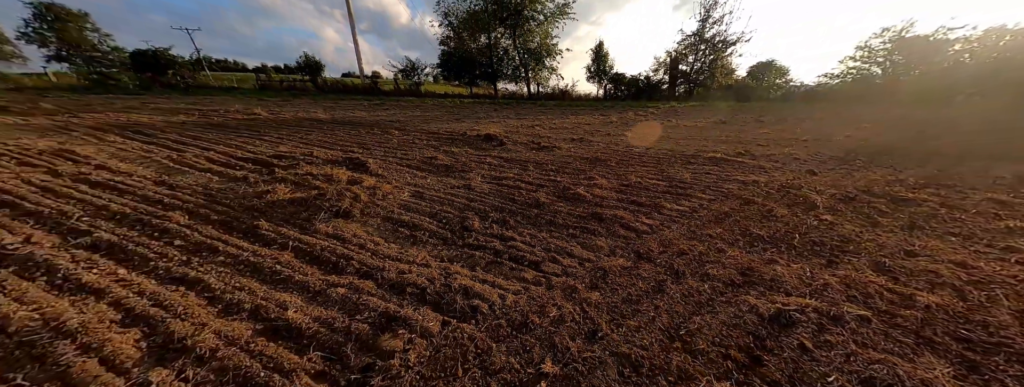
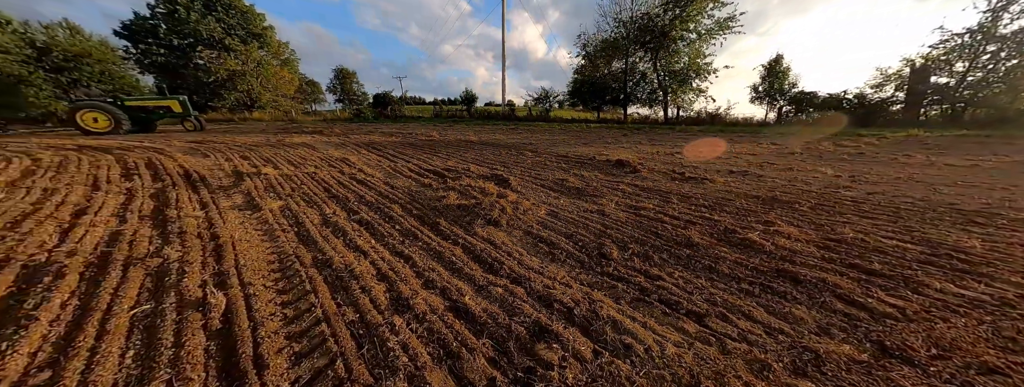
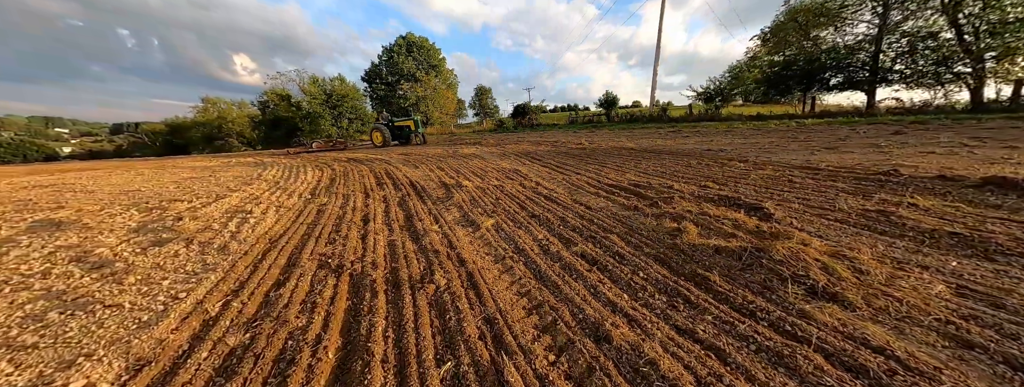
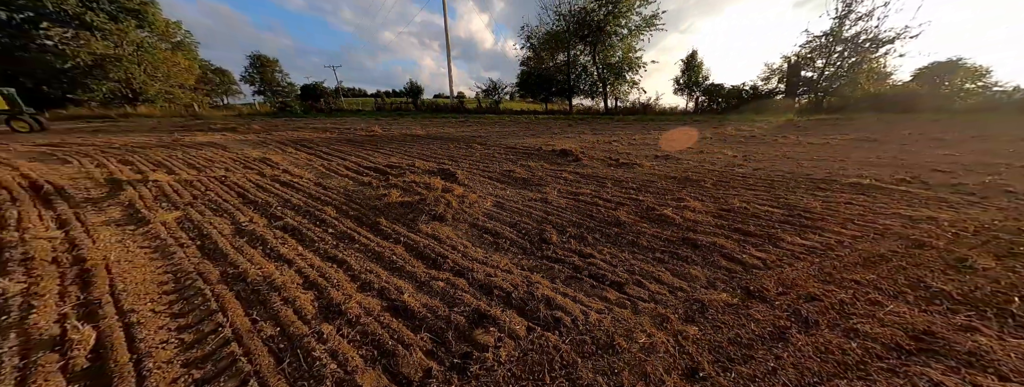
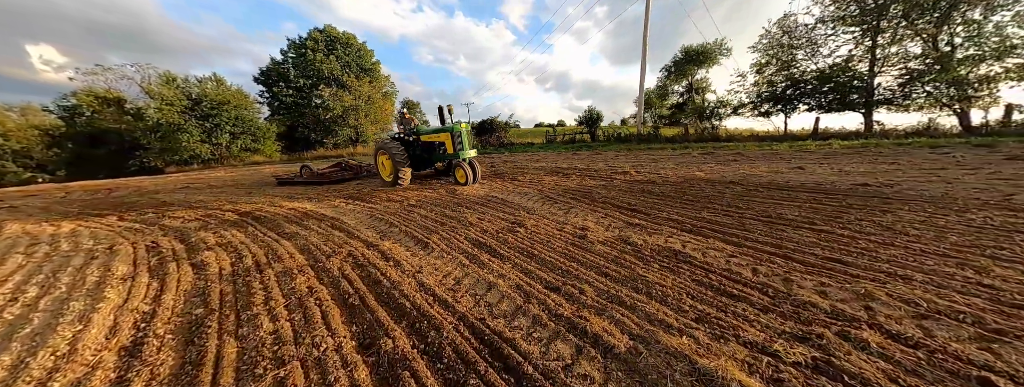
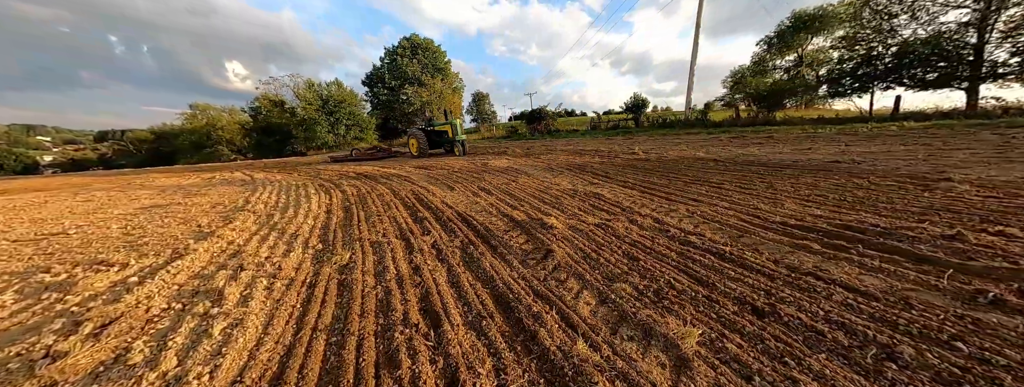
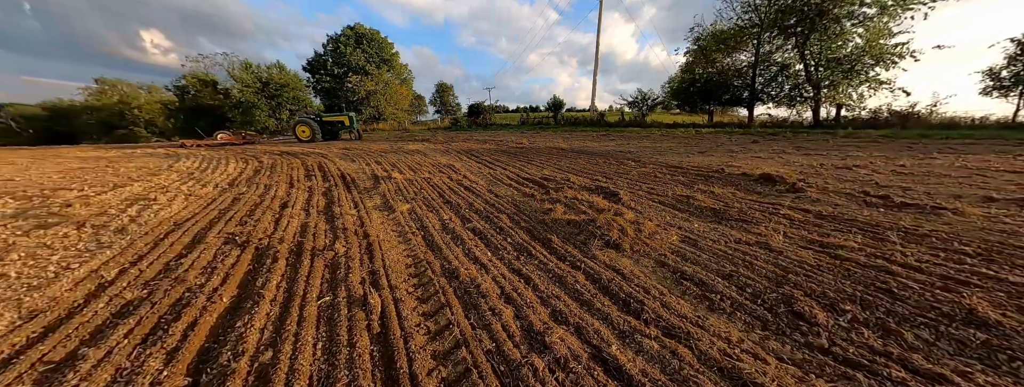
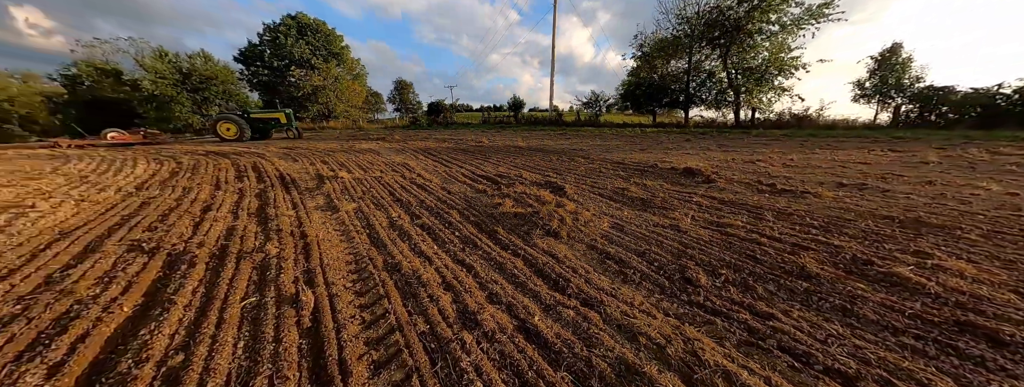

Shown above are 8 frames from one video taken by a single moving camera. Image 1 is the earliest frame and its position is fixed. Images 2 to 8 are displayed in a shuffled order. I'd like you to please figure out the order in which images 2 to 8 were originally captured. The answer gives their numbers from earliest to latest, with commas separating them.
4, 2, 8, 7, 3, 6, 5
